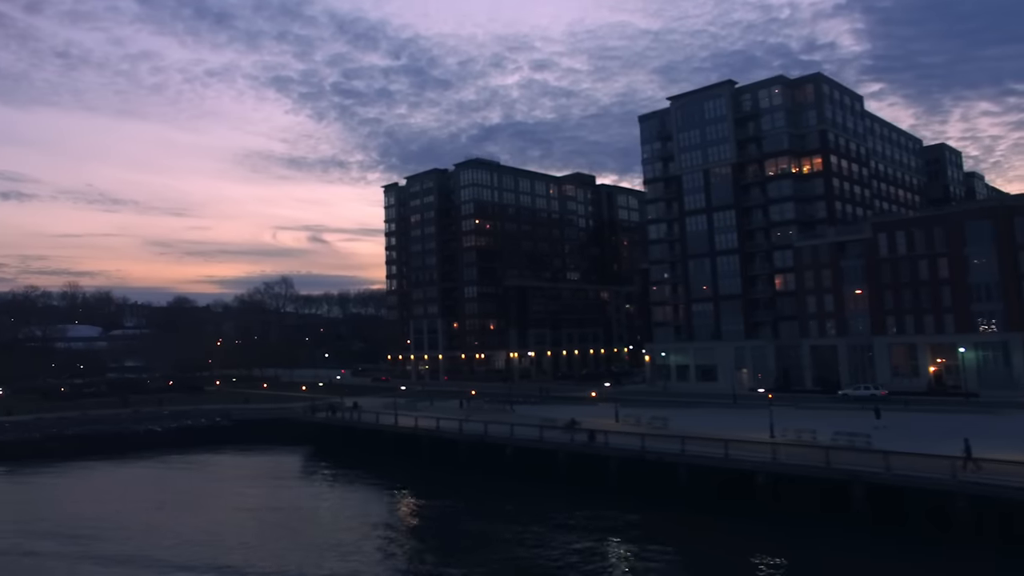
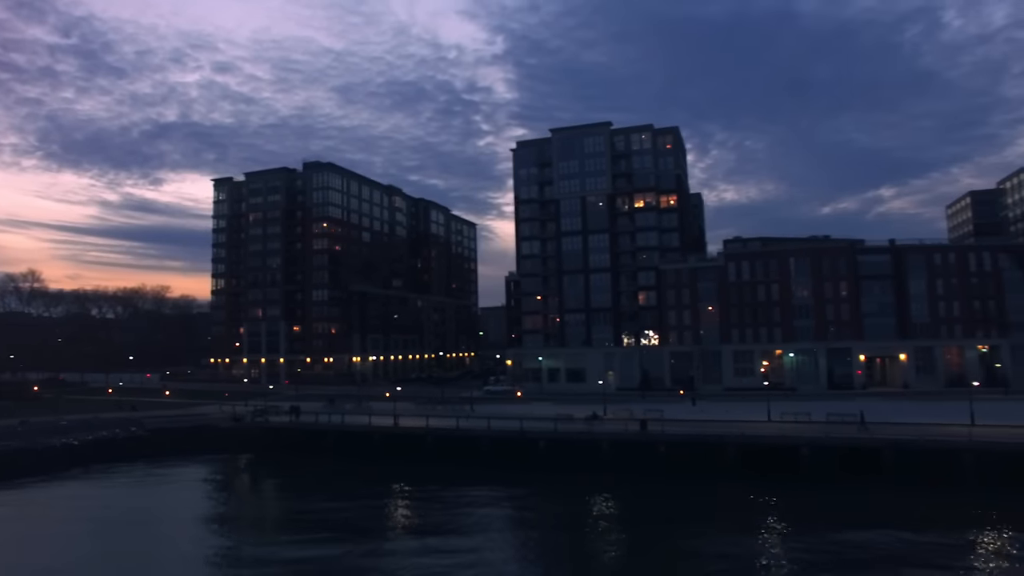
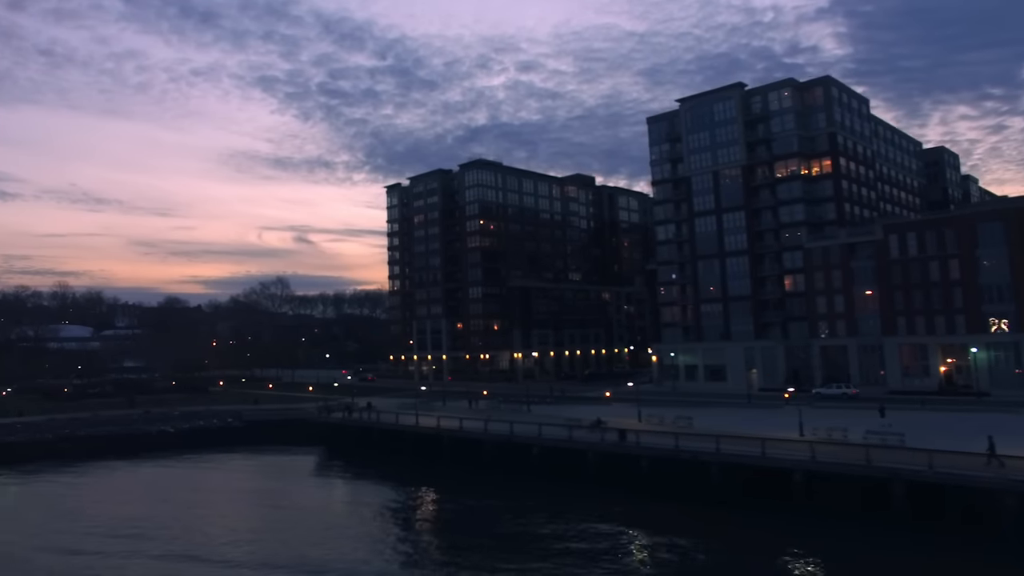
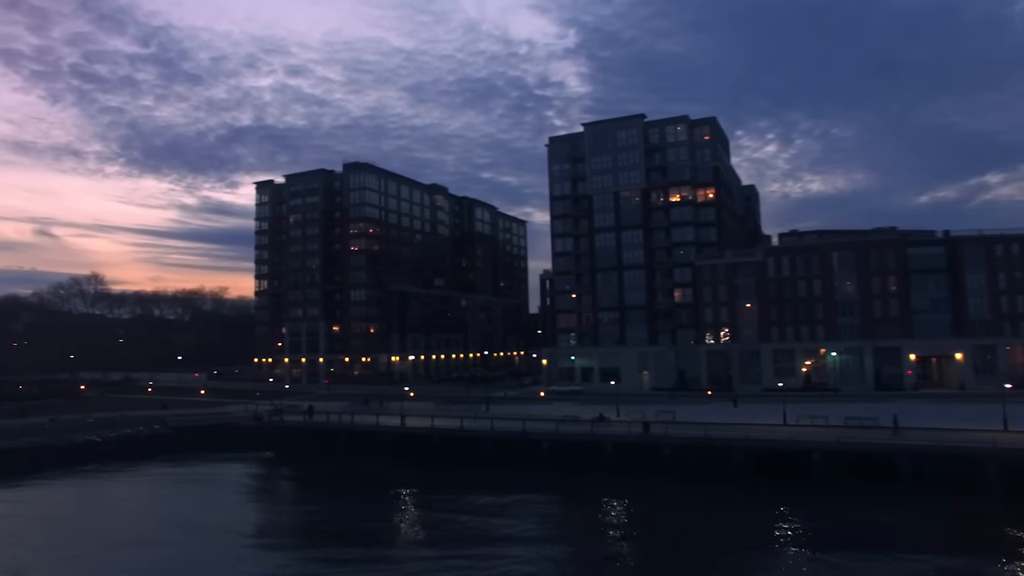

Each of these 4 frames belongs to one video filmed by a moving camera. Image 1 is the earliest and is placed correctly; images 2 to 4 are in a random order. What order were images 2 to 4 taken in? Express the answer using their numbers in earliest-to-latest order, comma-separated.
3, 4, 2
